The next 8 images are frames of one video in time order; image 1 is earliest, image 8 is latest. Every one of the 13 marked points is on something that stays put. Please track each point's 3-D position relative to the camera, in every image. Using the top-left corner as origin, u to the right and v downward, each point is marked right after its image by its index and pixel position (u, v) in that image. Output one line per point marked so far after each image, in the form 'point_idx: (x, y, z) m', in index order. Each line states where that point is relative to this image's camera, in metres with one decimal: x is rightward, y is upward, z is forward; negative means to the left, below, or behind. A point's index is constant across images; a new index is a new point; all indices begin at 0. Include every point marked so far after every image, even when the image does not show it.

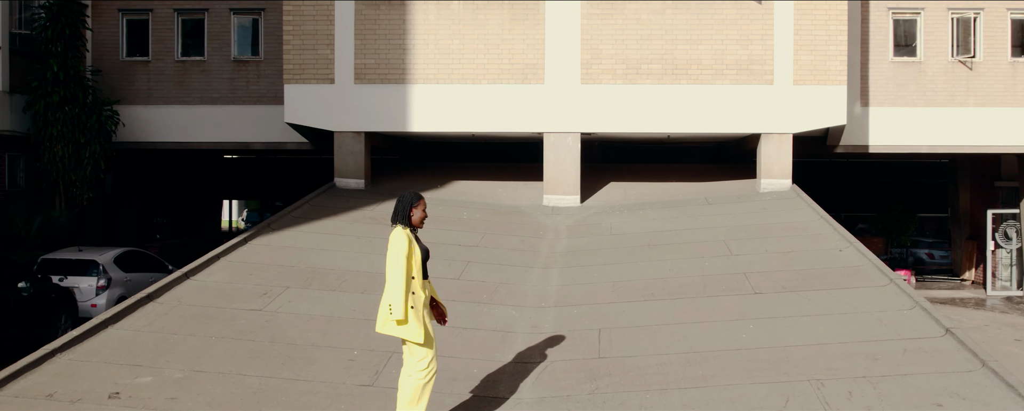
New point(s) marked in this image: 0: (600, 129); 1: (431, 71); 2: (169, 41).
0: (+1.2, +1.0, +14.7) m
1: (-1.1, +1.8, +14.8) m
2: (-5.7, +2.7, +18.5) m
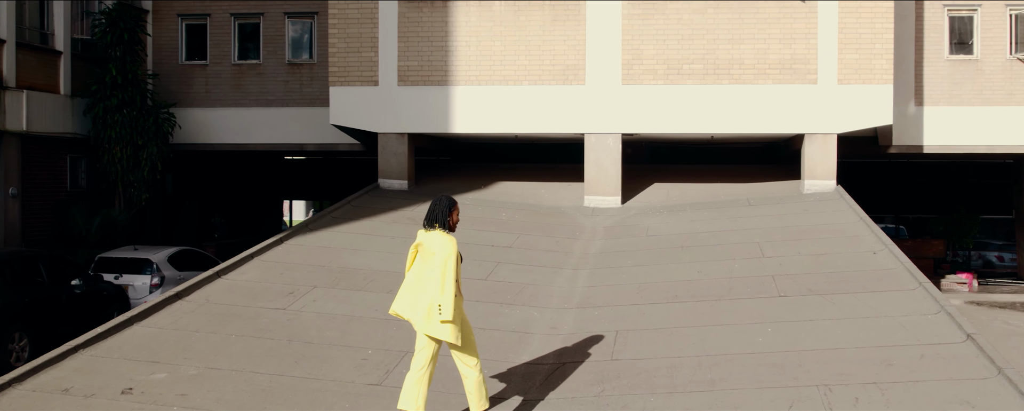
0: (+1.7, +1.0, +14.6) m
1: (-0.5, +1.8, +14.9) m
2: (-4.9, +2.7, +19.0) m
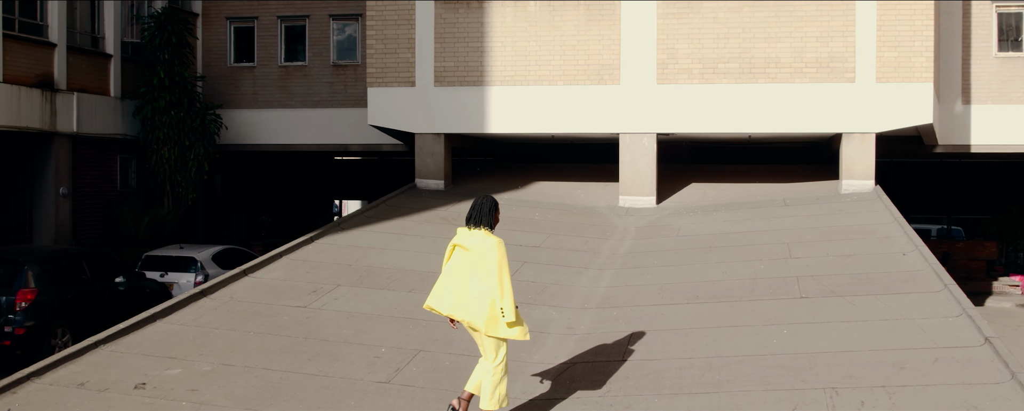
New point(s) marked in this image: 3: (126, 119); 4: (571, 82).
0: (+2.1, +1.0, +14.5) m
1: (-0.1, +1.8, +14.9) m
2: (-4.2, +2.7, +19.3) m
3: (-6.3, +1.4, +17.9) m
4: (+0.8, +1.6, +14.8) m
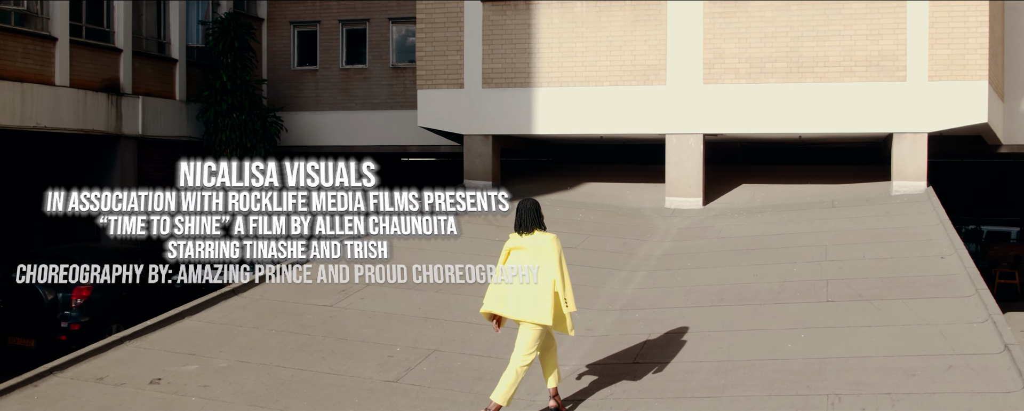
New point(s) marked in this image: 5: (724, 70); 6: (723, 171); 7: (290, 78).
0: (+2.7, +1.0, +14.3) m
1: (+0.6, +1.8, +14.9) m
2: (-3.1, +2.7, +19.6) m
3: (-5.4, +1.4, +18.4) m
4: (+1.4, +1.6, +14.7) m
5: (+2.7, +1.7, +14.2) m
6: (+3.1, +0.5, +16.4) m
7: (-4.0, +2.3, +19.8) m
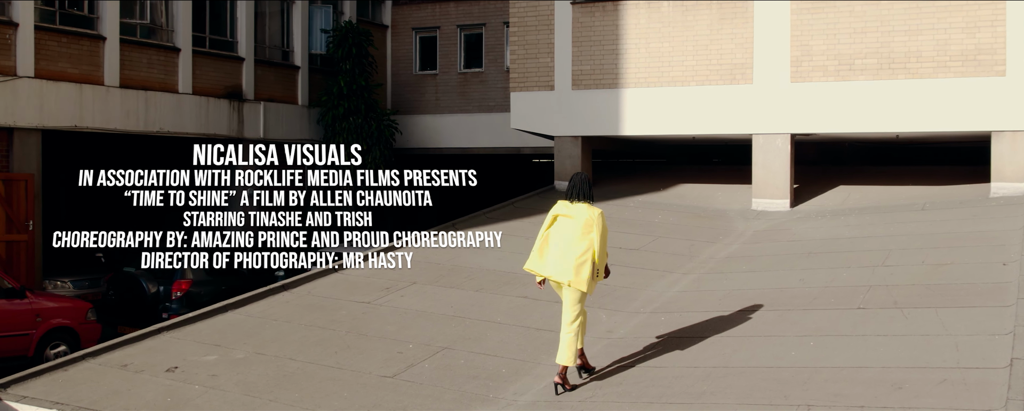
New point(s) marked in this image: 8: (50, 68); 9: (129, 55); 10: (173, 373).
0: (+3.7, +0.9, +13.8) m
1: (+1.7, +1.7, +14.8) m
2: (-1.1, +2.7, +20.1) m
3: (-3.5, +1.4, +19.3) m
4: (+2.5, +1.6, +14.4) m
5: (+3.7, +1.7, +13.7) m
6: (+4.5, +0.5, +15.8) m
7: (-1.8, +2.3, +20.4) m
8: (-6.2, +1.9, +14.9) m
9: (-5.6, +2.2, +16.1) m
10: (-2.6, -1.3, +8.5) m
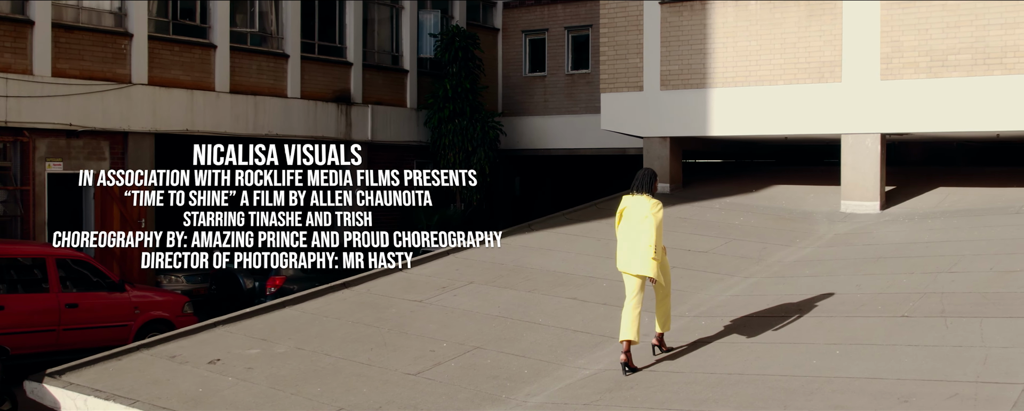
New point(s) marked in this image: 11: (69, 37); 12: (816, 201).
0: (+4.7, +0.9, +13.2) m
1: (+2.8, +1.7, +14.5) m
2: (+0.9, +2.7, +20.2) m
3: (-1.6, +1.4, +19.8) m
4: (+3.5, +1.6, +14.0) m
5: (+4.6, +1.7, +13.2) m
6: (+5.7, +0.4, +15.1) m
7: (+0.2, +2.3, +20.6) m
8: (-5.0, +1.9, +15.8) m
9: (-4.1, +2.2, +16.9) m
10: (-2.4, -1.3, +9.0) m
11: (-5.8, +2.2, +14.6) m
12: (+3.9, +0.1, +14.5) m
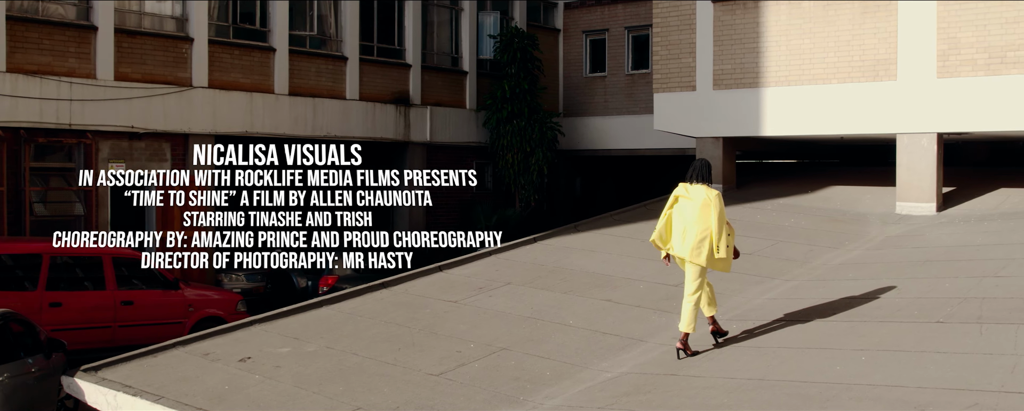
0: (+5.2, +0.9, +12.8) m
1: (+3.5, +1.7, +14.2) m
2: (+2.0, +2.7, +20.0) m
3: (-0.5, +1.4, +19.9) m
4: (+4.1, +1.6, +13.7) m
5: (+5.2, +1.6, +12.8) m
6: (+6.4, +0.4, +14.6) m
7: (+1.3, +2.2, +20.5) m
8: (-4.2, +1.9, +16.2) m
9: (-3.3, +2.2, +17.2) m
10: (-2.2, -1.3, +9.1) m
11: (-5.2, +2.2, +15.1) m
12: (+4.6, 0.0, +14.1) m
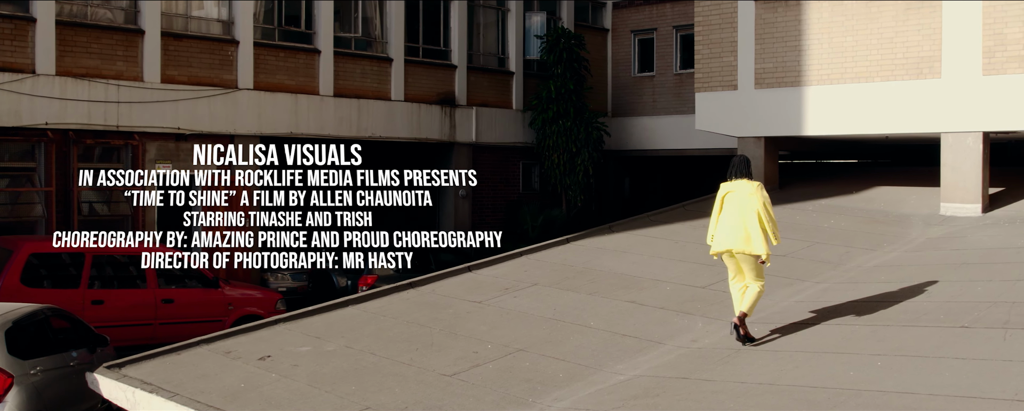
0: (+5.6, +0.9, +12.4) m
1: (+3.9, +1.7, +14.0) m
2: (+2.8, +2.7, +19.8) m
3: (+0.3, +1.4, +19.8) m
4: (+4.6, +1.5, +13.4) m
5: (+5.5, +1.6, +12.4) m
6: (+6.9, +0.4, +14.1) m
7: (+2.2, +2.2, +20.4) m
8: (-3.6, +1.9, +16.4) m
9: (-2.6, +2.2, +17.4) m
10: (-2.1, -1.3, +9.2) m
11: (-4.6, +2.2, +15.3) m
12: (+5.0, 0.0, +13.8) m
